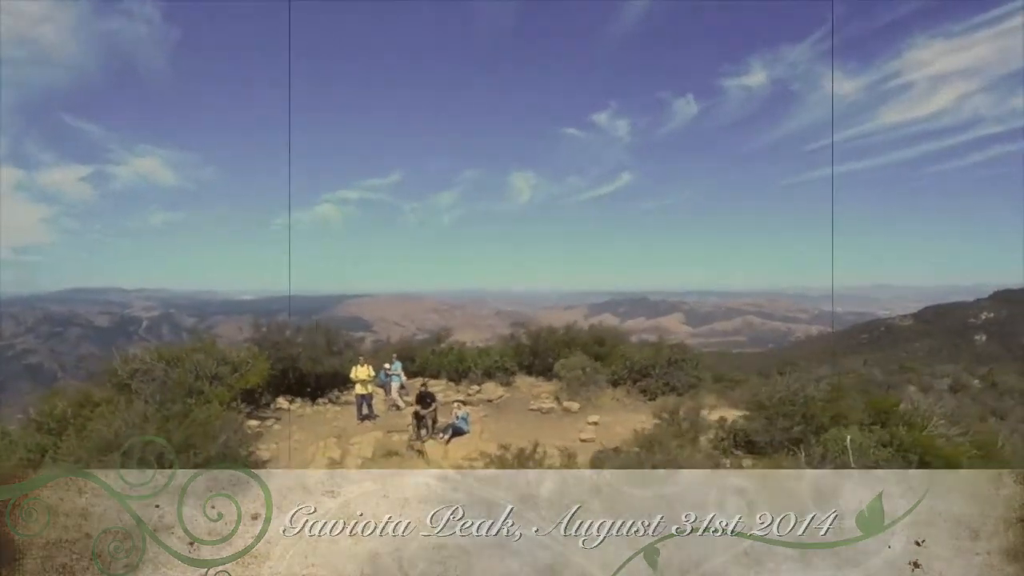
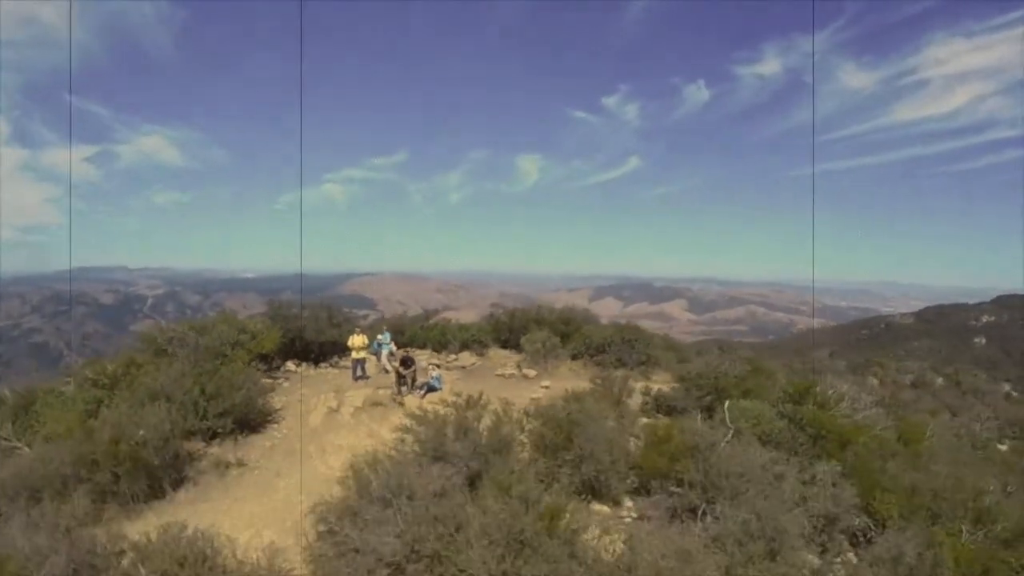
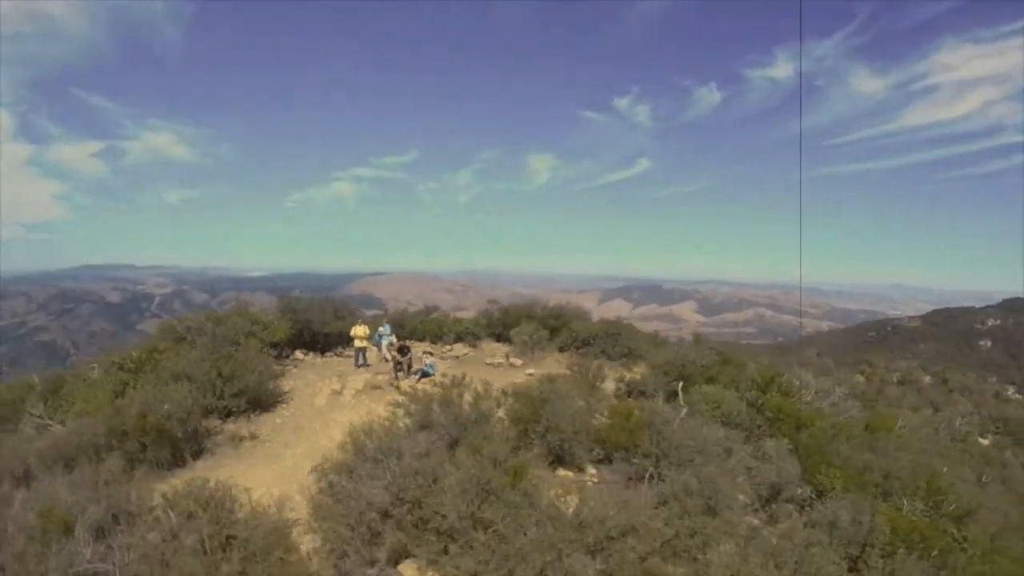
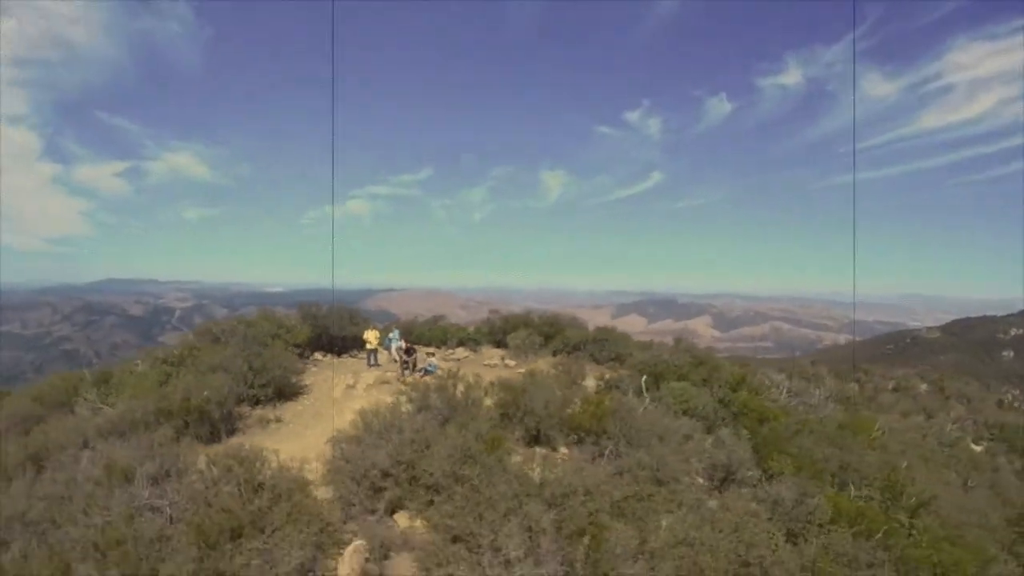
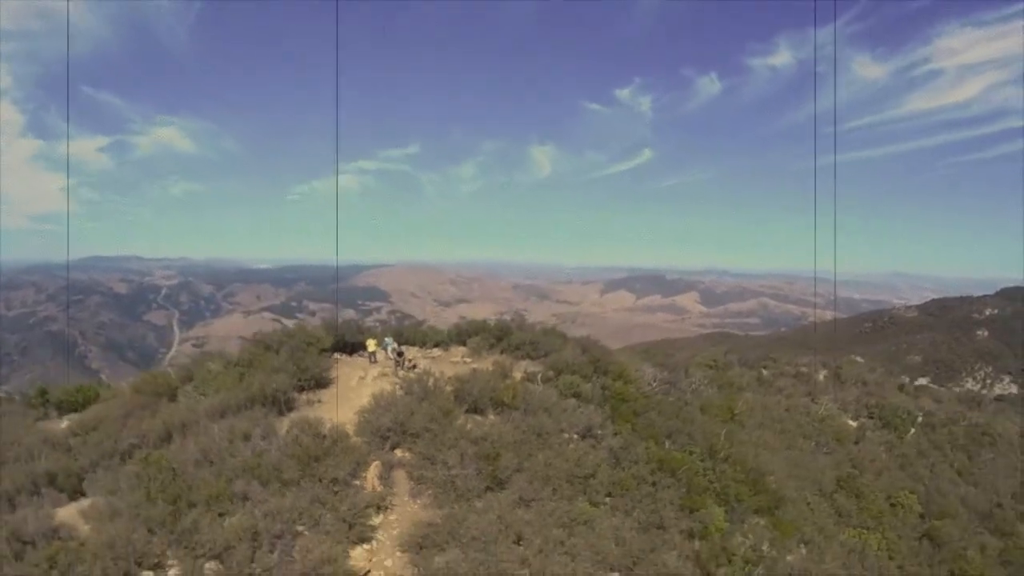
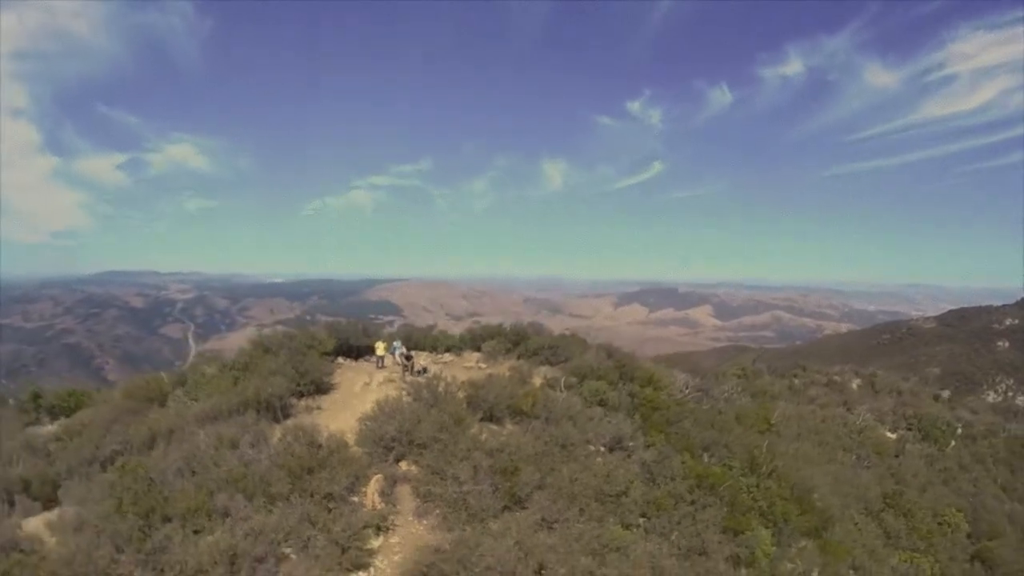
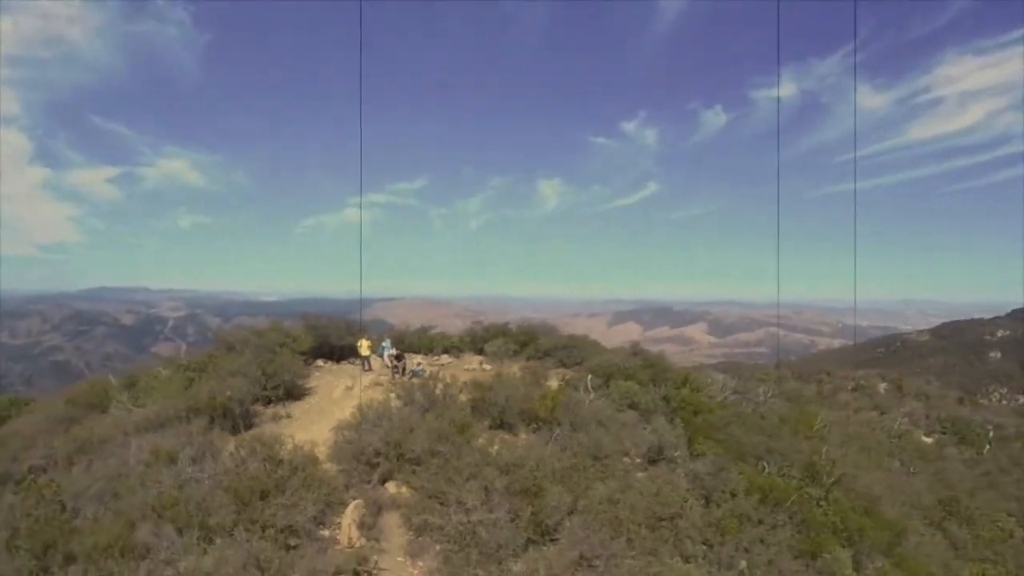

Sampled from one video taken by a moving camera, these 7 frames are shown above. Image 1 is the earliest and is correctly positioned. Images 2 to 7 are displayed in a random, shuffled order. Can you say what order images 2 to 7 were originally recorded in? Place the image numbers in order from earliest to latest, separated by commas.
2, 3, 4, 7, 6, 5
